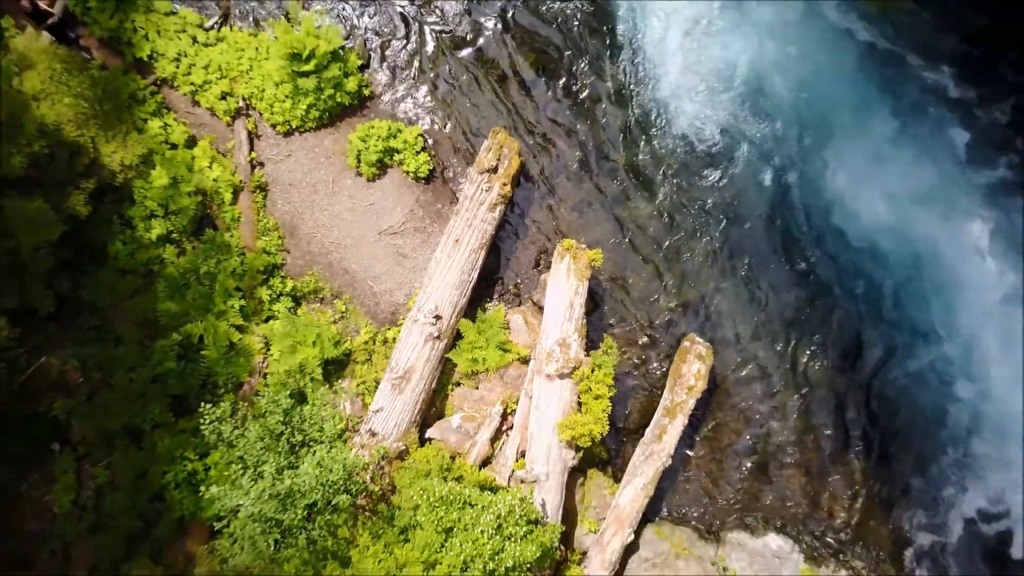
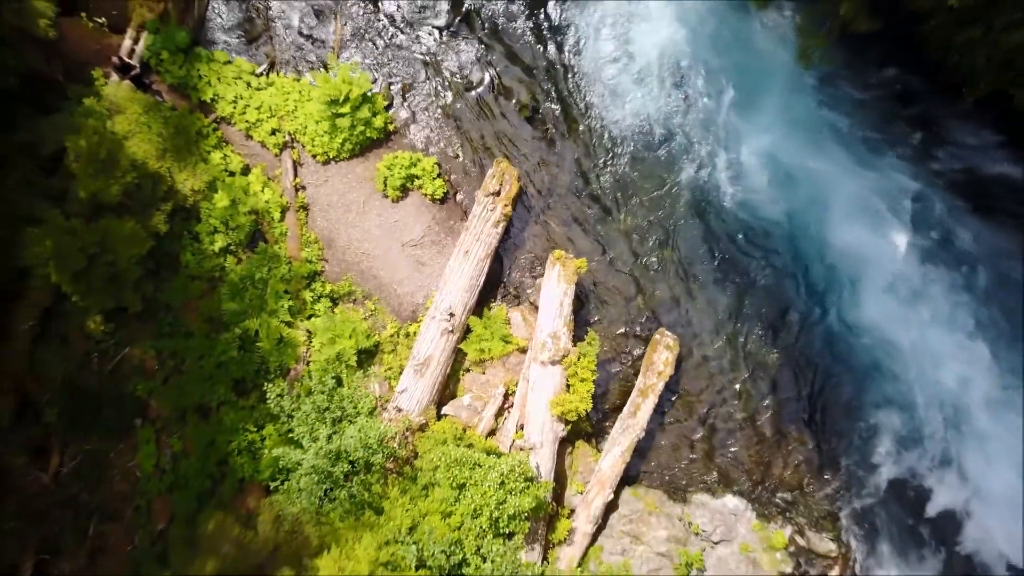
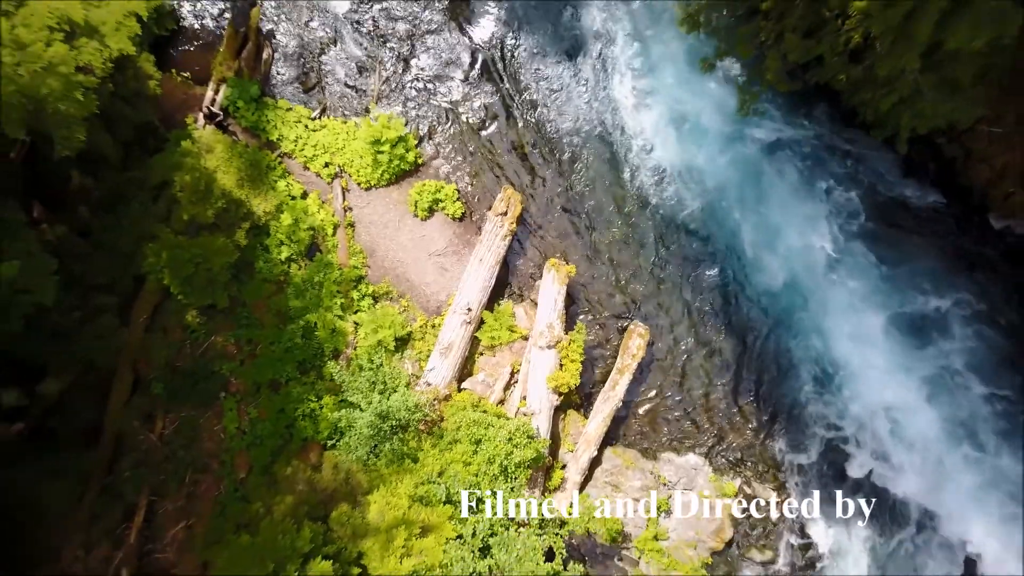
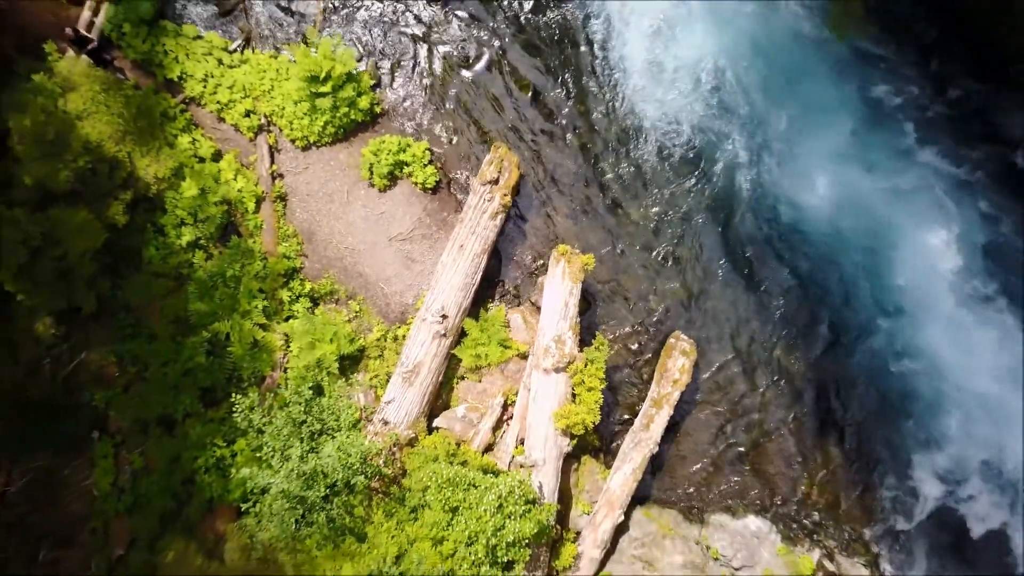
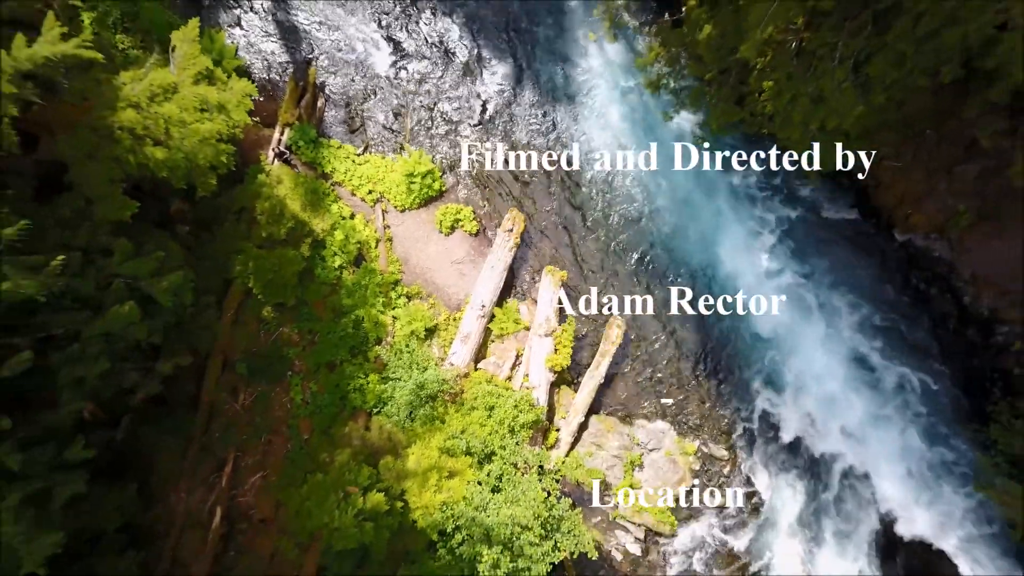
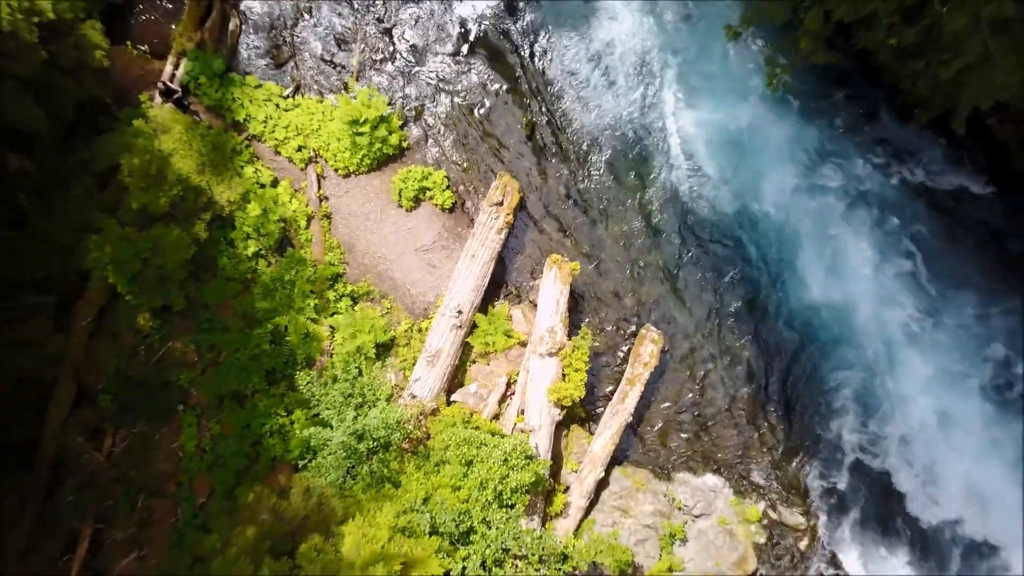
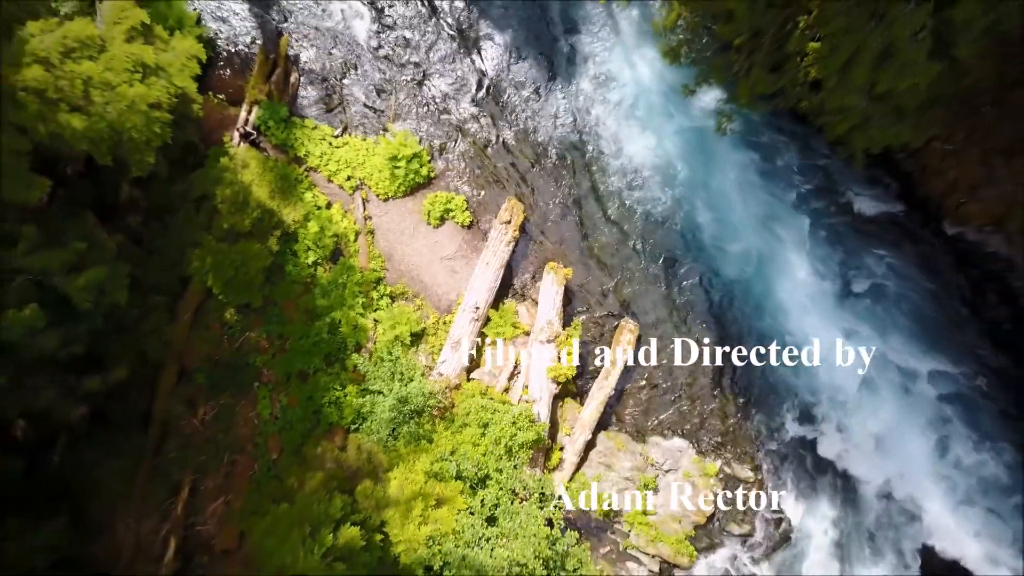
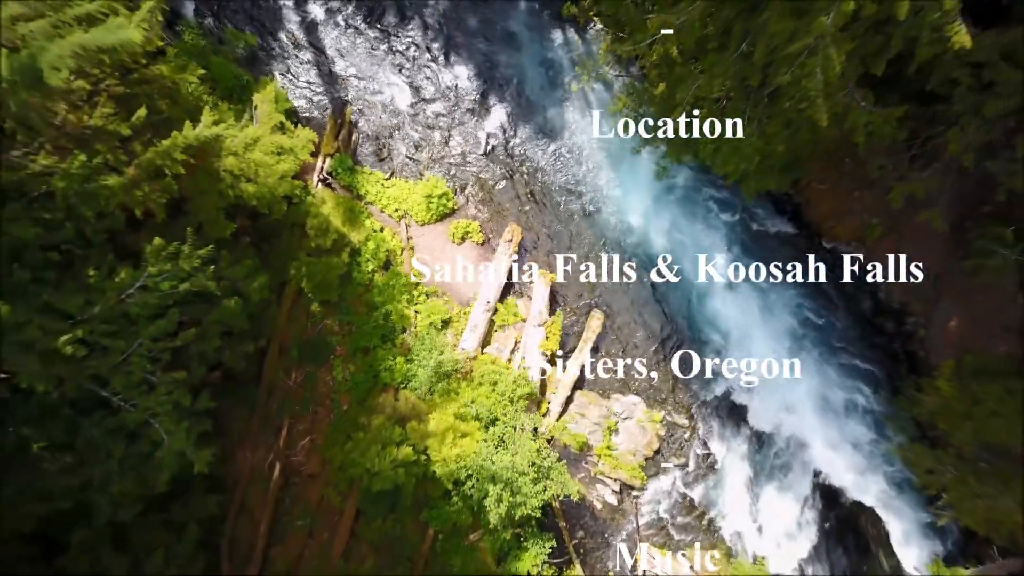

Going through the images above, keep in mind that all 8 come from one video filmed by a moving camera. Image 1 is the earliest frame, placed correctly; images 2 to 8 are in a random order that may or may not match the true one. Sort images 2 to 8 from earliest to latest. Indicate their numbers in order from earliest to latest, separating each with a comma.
4, 2, 6, 3, 7, 5, 8
